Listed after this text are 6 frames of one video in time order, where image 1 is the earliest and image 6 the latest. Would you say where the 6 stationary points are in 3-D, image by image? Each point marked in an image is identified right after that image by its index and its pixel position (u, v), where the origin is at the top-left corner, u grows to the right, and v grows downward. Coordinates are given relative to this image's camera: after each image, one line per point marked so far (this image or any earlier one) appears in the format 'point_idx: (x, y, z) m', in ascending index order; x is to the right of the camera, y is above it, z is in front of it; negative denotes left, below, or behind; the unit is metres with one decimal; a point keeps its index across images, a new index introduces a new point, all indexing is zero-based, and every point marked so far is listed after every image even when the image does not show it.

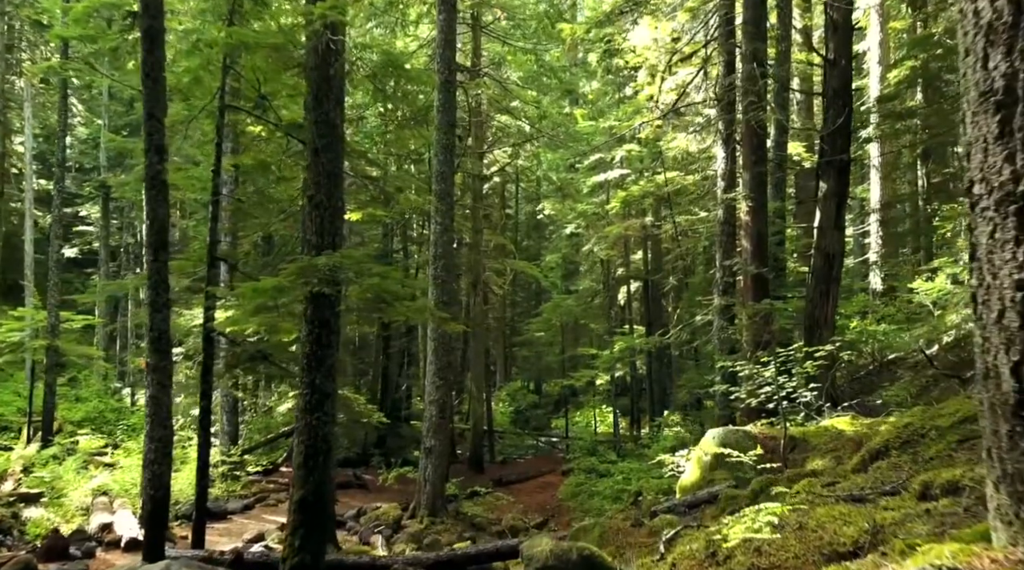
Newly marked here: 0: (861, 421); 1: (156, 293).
0: (+4.0, -1.5, +10.7) m
1: (-3.9, -0.1, +10.2) m
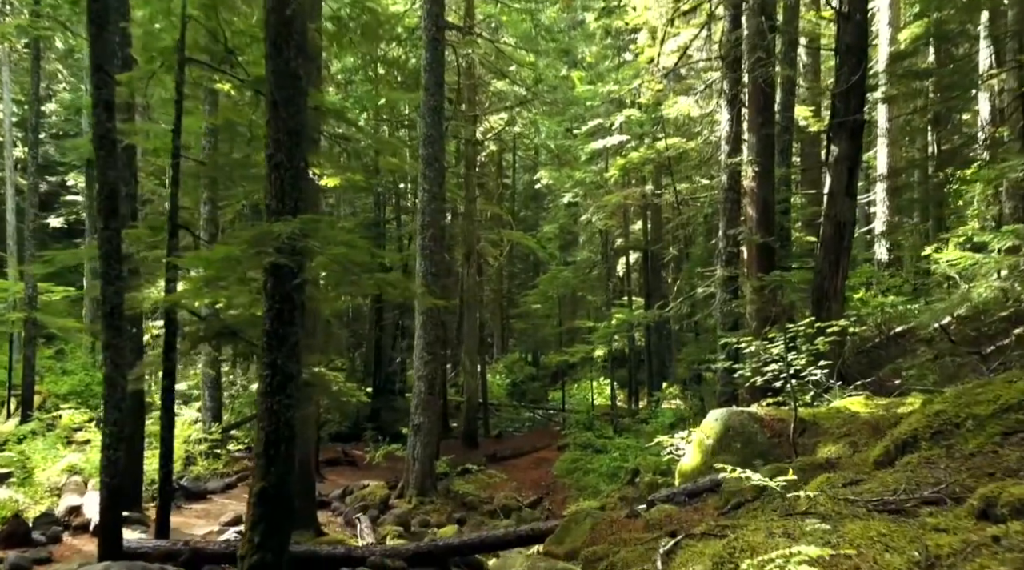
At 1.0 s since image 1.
0: (+3.8, -1.2, +9.9) m
1: (-4.1, +0.2, +9.4) m
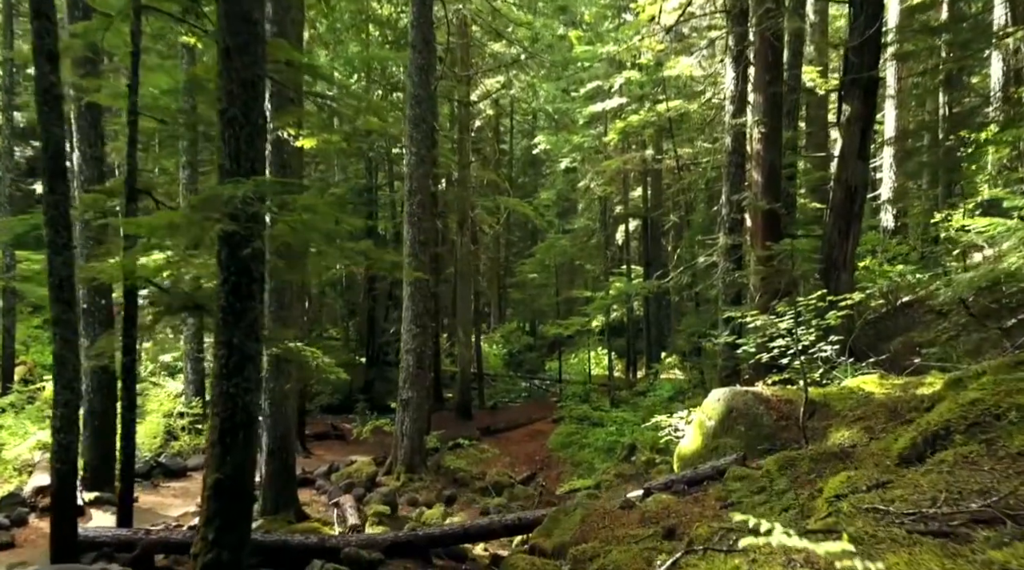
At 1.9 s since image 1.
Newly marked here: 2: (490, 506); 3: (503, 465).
0: (+3.7, -0.9, +9.1) m
1: (-4.2, +0.5, +8.6) m
2: (-0.4, -3.6, +15.5) m
3: (-0.2, -3.7, +19.1) m
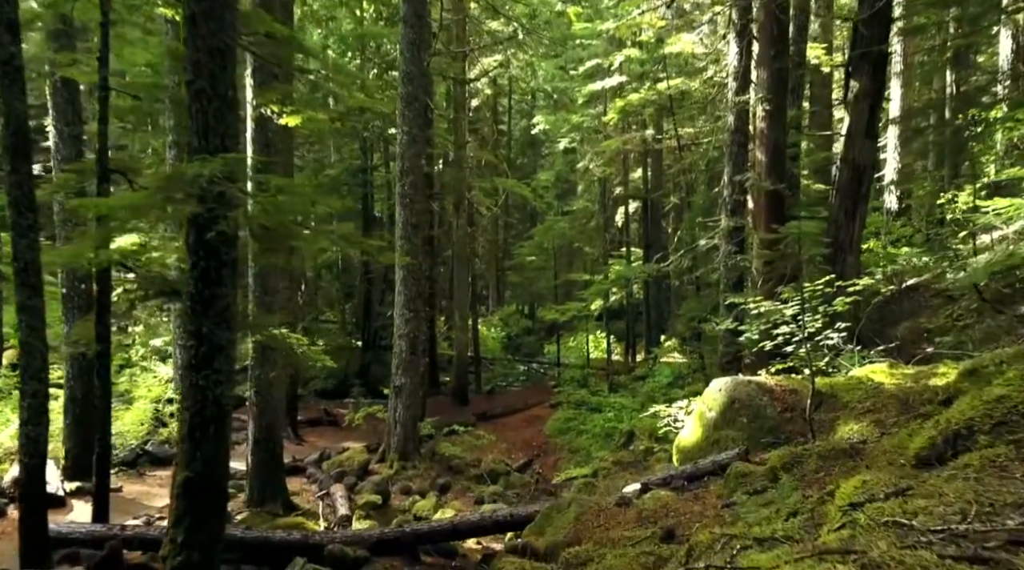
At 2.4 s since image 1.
0: (+3.6, -0.8, +8.7) m
1: (-4.3, +0.6, +8.1) m
2: (-0.5, -3.4, +15.1) m
3: (-0.3, -3.3, +18.7) m
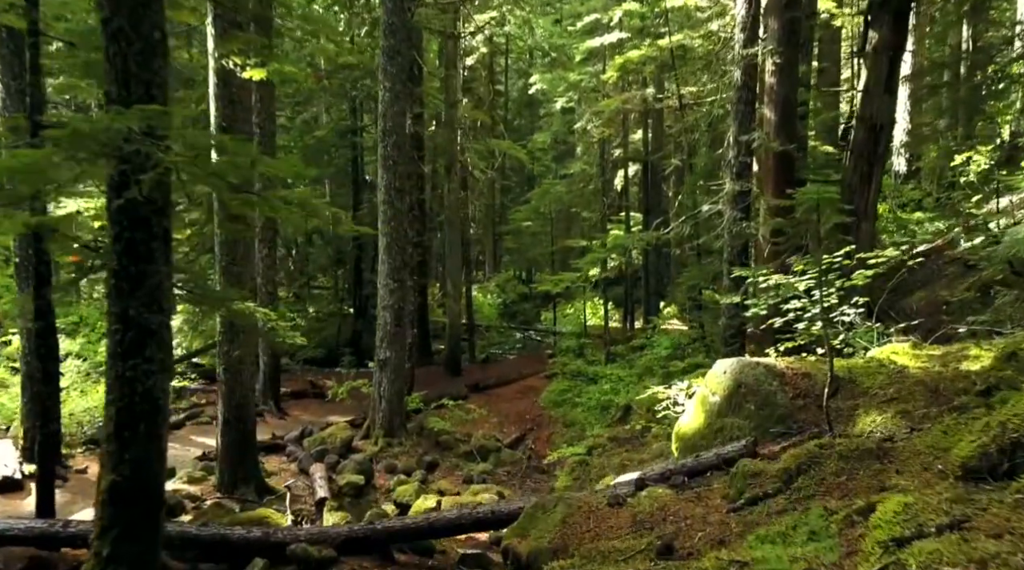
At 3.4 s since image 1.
0: (+3.5, -0.6, +7.8) m
1: (-4.4, +0.8, +7.2) m
2: (-0.6, -2.9, +14.3) m
3: (-0.4, -2.7, +17.9) m
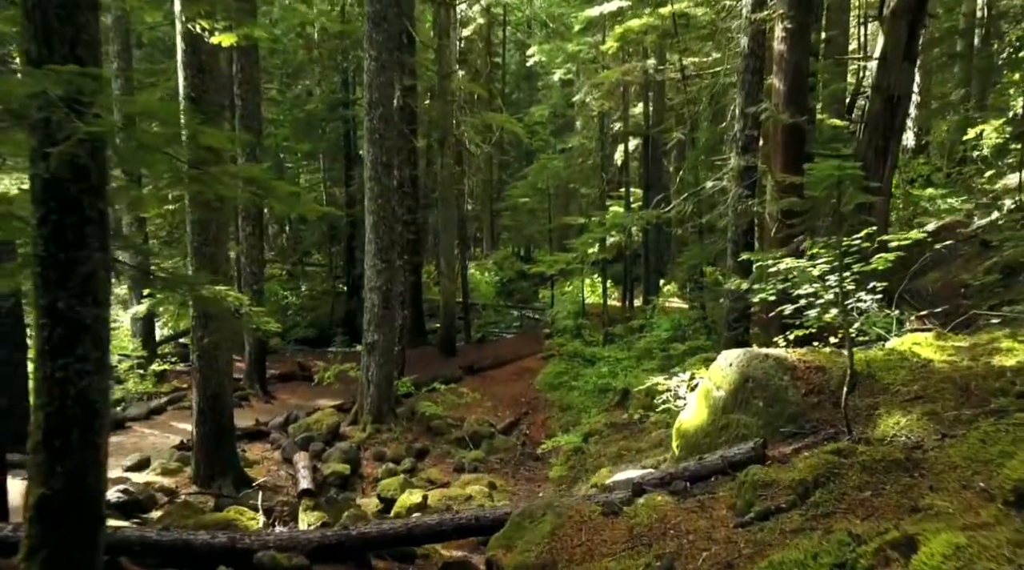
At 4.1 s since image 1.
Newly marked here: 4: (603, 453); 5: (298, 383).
0: (+3.4, -0.4, +7.2) m
1: (-4.5, +0.9, +6.5) m
2: (-0.7, -2.6, +13.7) m
3: (-0.5, -2.3, +17.3) m
4: (+1.2, -2.3, +12.8) m
5: (-4.1, -1.9, +18.0) m
